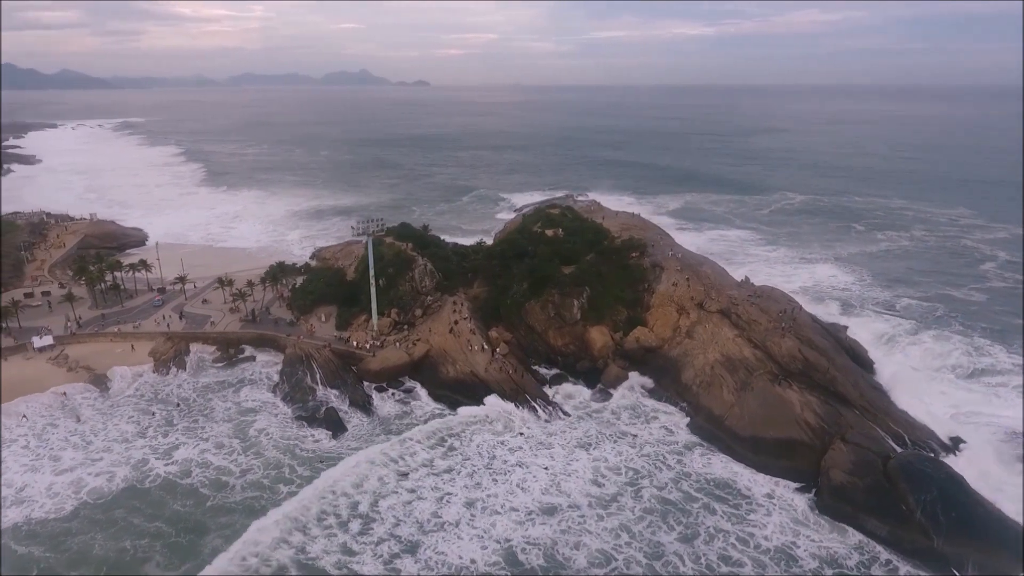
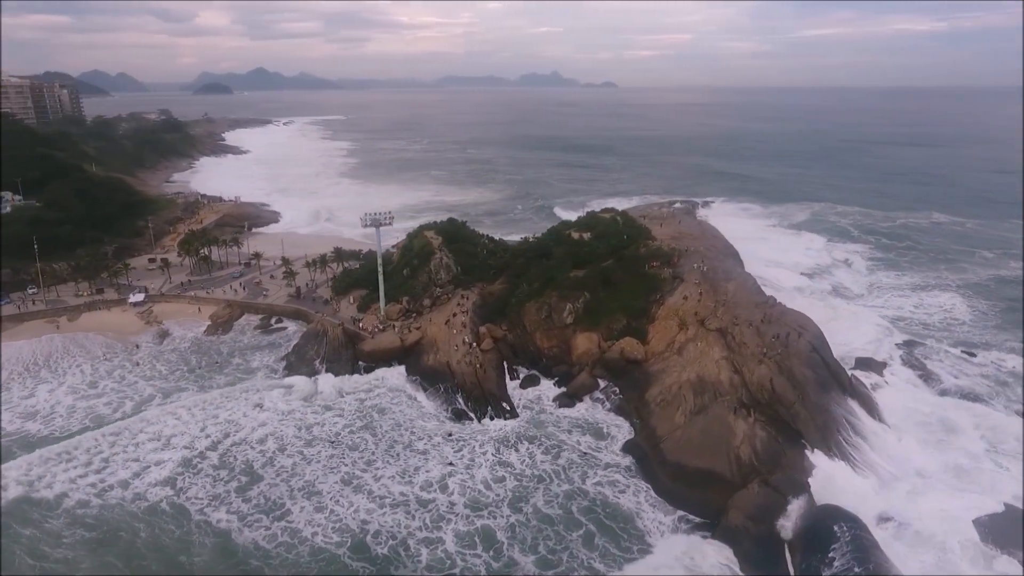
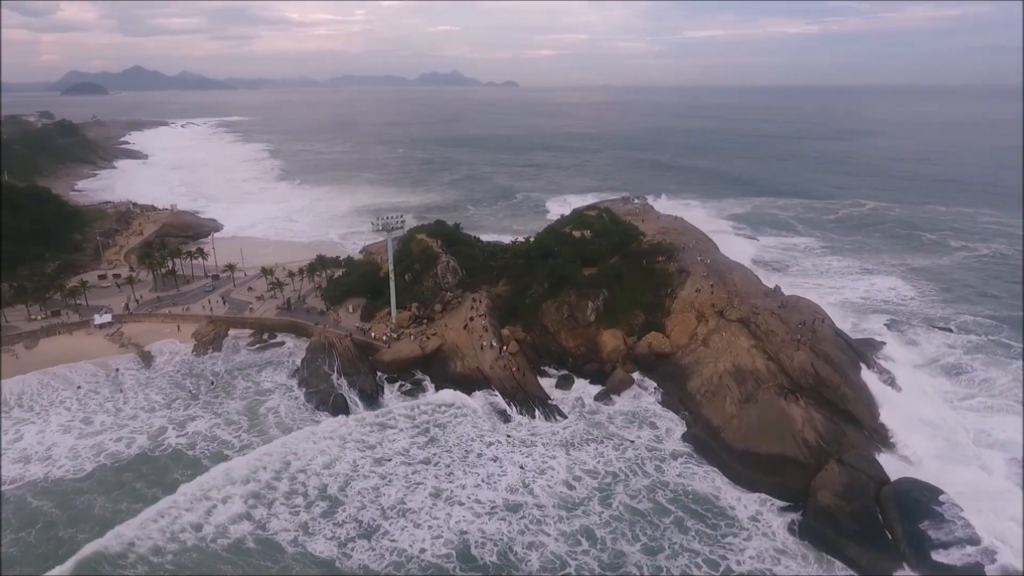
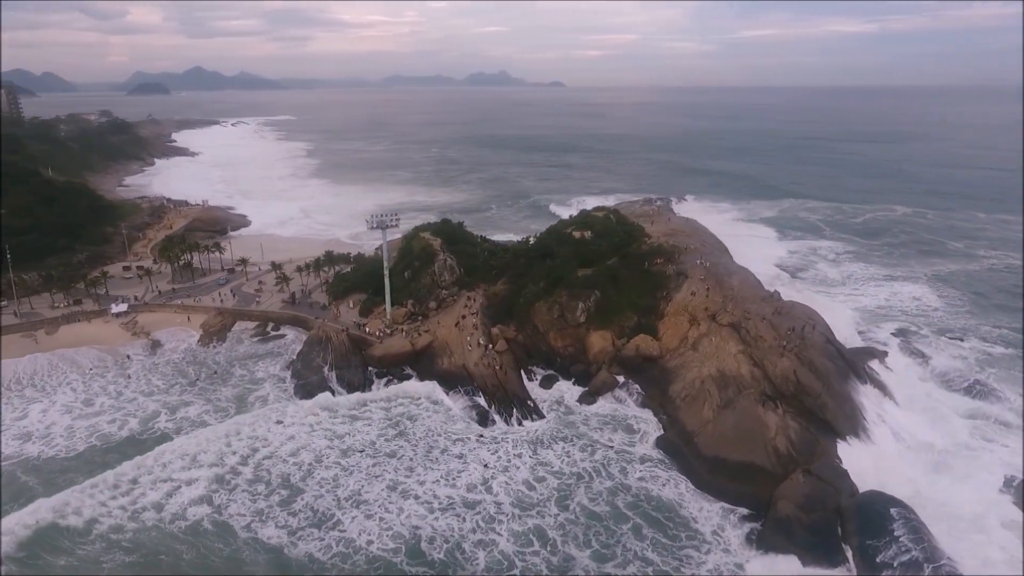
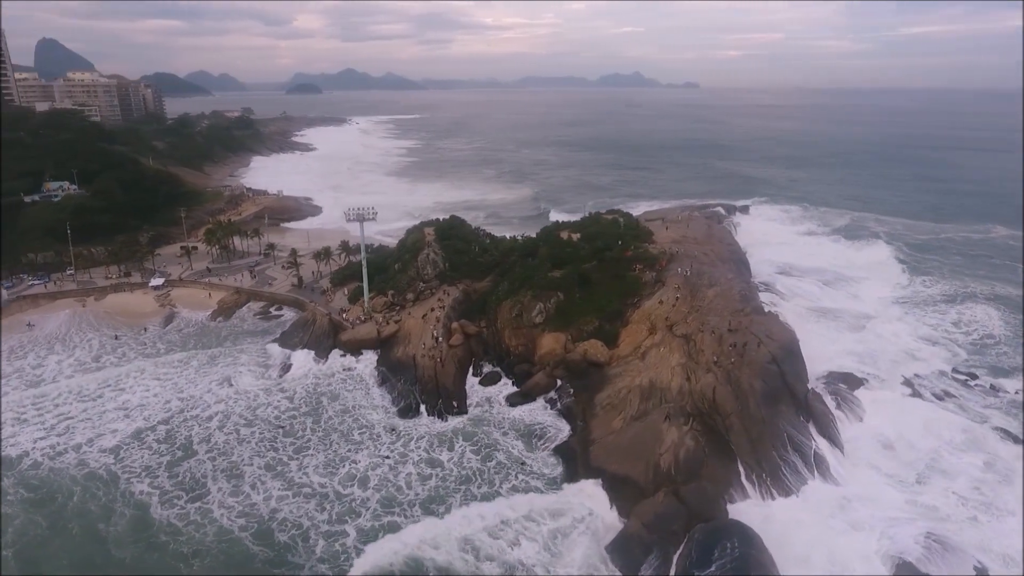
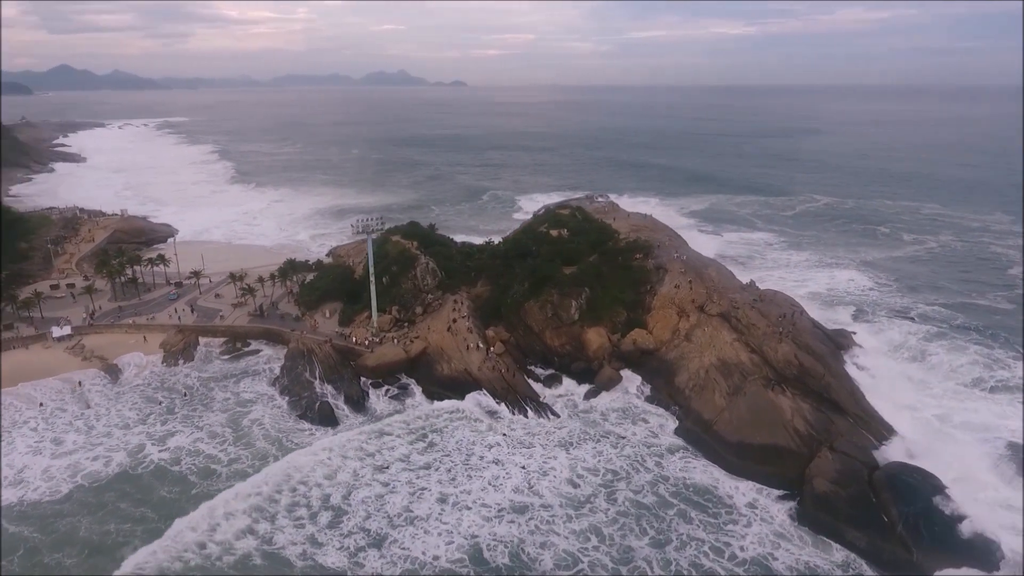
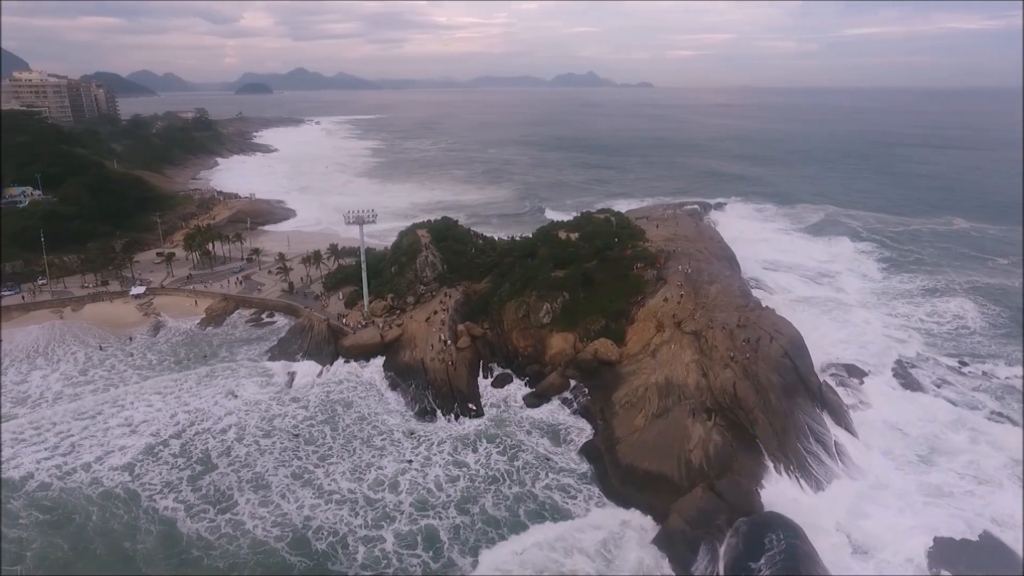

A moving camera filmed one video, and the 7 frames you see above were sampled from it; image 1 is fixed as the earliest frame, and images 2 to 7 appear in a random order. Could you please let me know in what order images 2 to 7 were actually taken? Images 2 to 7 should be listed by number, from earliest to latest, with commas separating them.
6, 3, 4, 2, 7, 5
